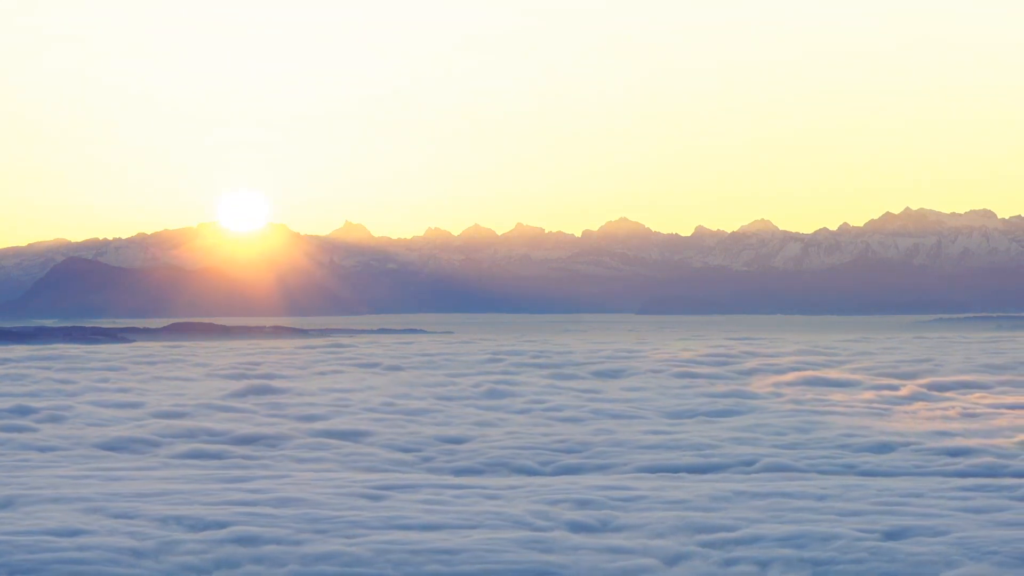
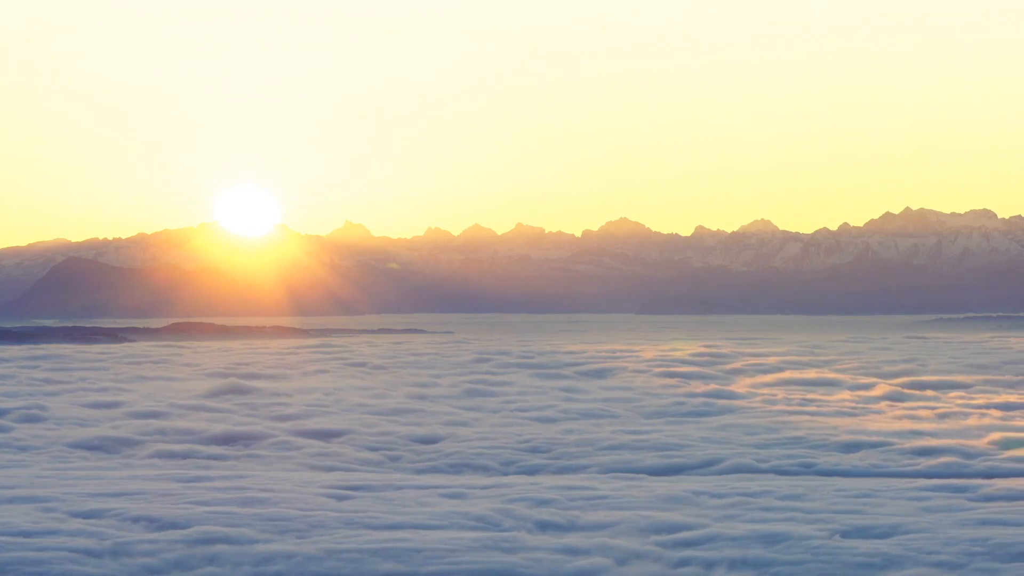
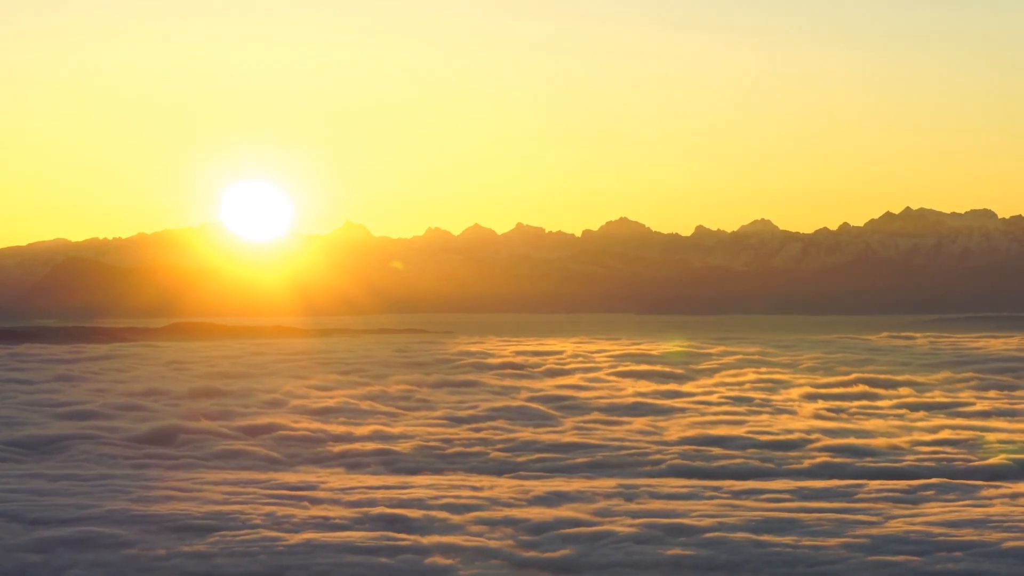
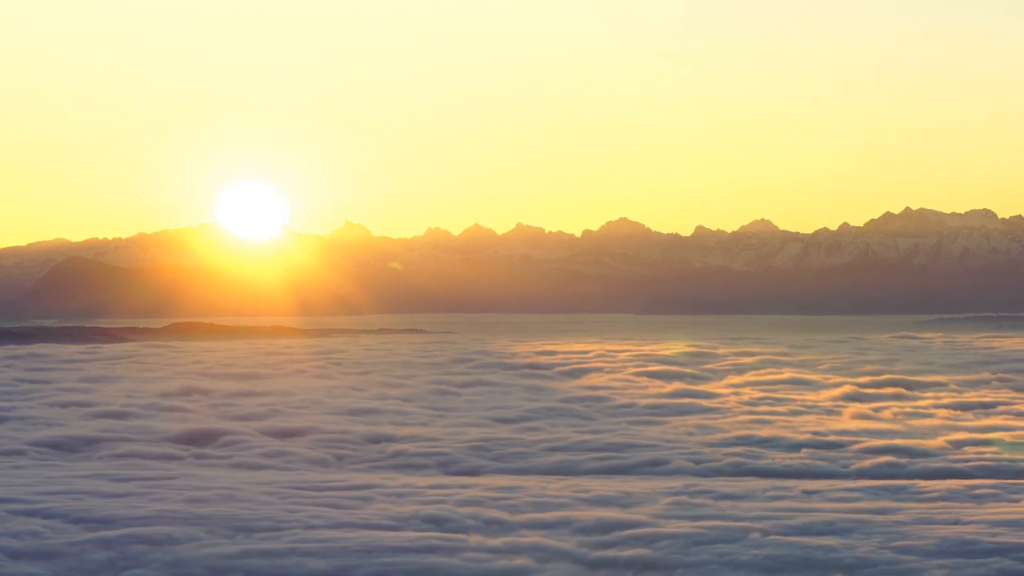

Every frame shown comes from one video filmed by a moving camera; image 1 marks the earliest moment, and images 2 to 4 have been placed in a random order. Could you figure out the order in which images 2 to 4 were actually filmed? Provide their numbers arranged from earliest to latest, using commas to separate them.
2, 4, 3
